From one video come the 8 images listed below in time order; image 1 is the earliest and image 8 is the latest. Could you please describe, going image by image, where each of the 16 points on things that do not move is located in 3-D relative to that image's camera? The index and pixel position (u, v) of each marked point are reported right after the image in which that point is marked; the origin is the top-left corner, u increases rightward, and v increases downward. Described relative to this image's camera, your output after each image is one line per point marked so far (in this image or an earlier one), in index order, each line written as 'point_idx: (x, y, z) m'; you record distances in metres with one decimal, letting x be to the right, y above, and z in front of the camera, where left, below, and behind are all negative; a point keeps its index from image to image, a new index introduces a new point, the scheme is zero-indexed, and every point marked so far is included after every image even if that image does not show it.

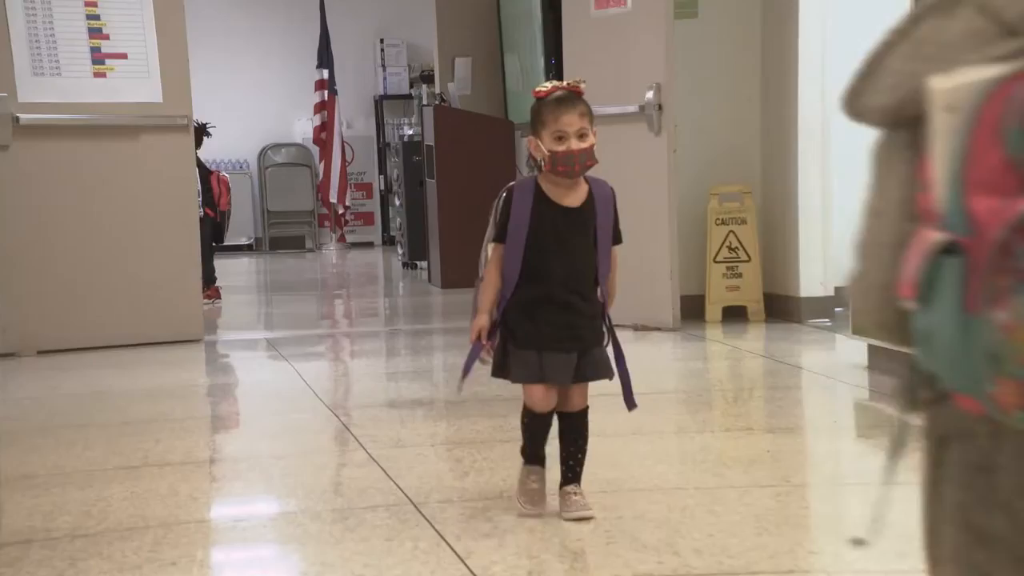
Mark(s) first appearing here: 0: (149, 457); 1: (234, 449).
0: (-1.2, -0.5, +2.6) m
1: (-0.9, -0.5, +2.7) m
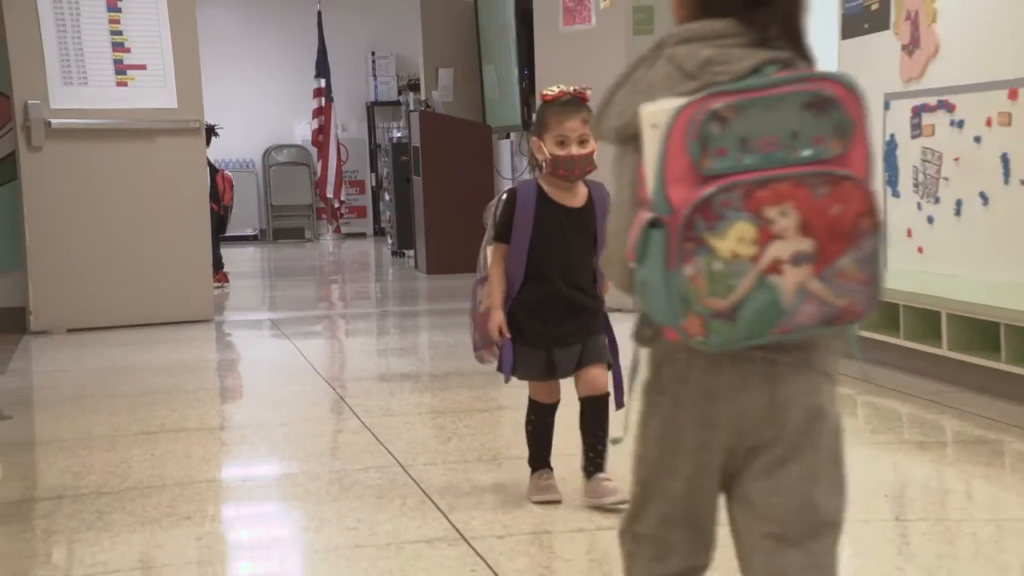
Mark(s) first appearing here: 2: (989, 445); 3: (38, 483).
0: (-1.3, -0.5, +2.9) m
1: (-1.0, -0.5, +2.9) m
2: (+1.5, -0.5, +2.5) m
3: (-1.5, -0.6, +2.5) m
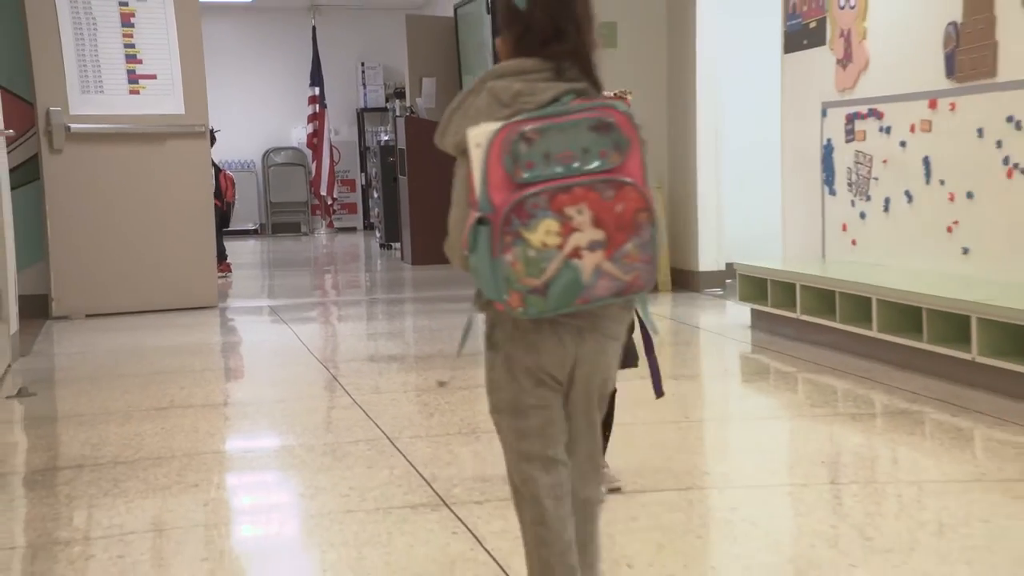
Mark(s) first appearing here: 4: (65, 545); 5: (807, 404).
0: (-1.3, -0.4, +3.1) m
1: (-1.1, -0.4, +3.2) m
2: (+1.4, -0.5, +2.8) m
3: (-1.5, -0.6, +2.7) m
4: (-1.3, -0.8, +2.2) m
5: (+1.1, -0.4, +2.9) m
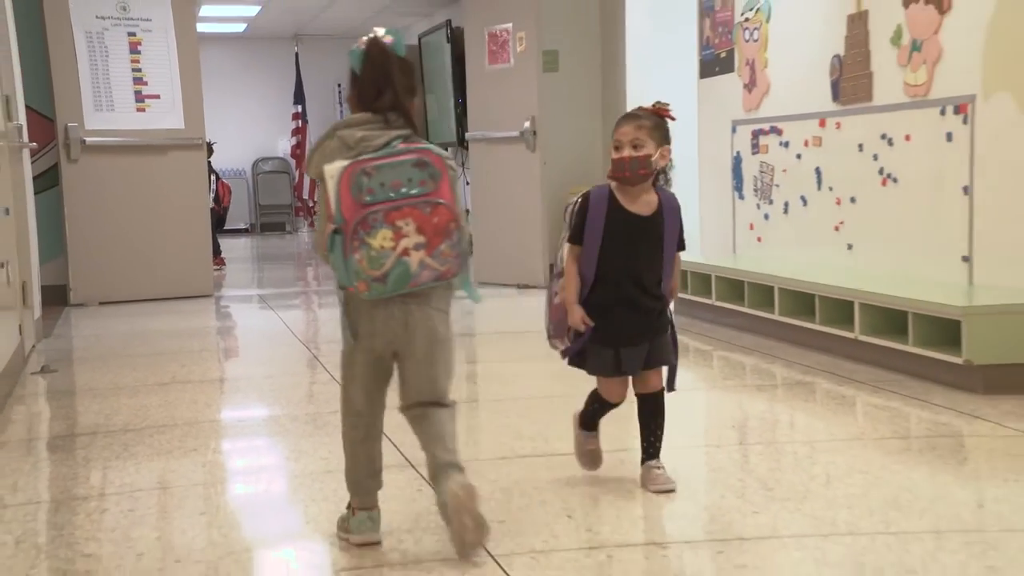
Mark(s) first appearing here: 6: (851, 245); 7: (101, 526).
0: (-1.5, -0.4, +3.5) m
1: (-1.3, -0.4, +3.6) m
2: (+1.2, -0.4, +3.2) m
3: (-1.7, -0.5, +3.1) m
4: (-1.5, -0.7, +2.6) m
5: (+0.9, -0.4, +3.4) m
6: (+1.5, +0.2, +3.6) m
7: (-1.3, -0.8, +2.5) m
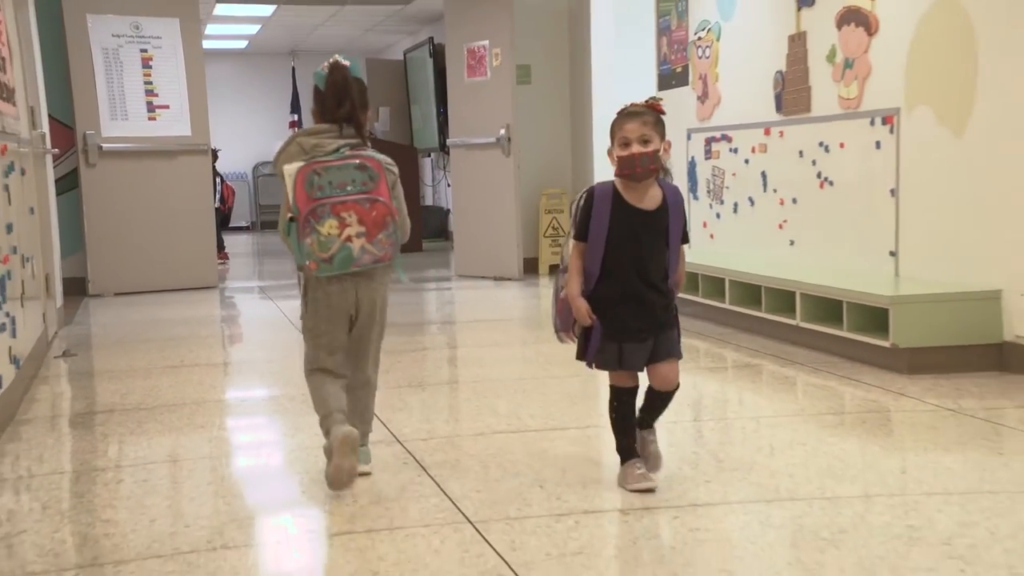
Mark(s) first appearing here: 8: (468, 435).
0: (-1.6, -0.4, +3.9) m
1: (-1.4, -0.4, +3.9) m
2: (+1.1, -0.4, +3.6) m
3: (-1.8, -0.5, +3.4) m
4: (-1.5, -0.7, +3.0) m
5: (+0.8, -0.4, +3.8) m
6: (+1.4, +0.2, +3.9) m
7: (-1.4, -0.8, +2.8) m
8: (-0.2, -0.6, +3.3) m
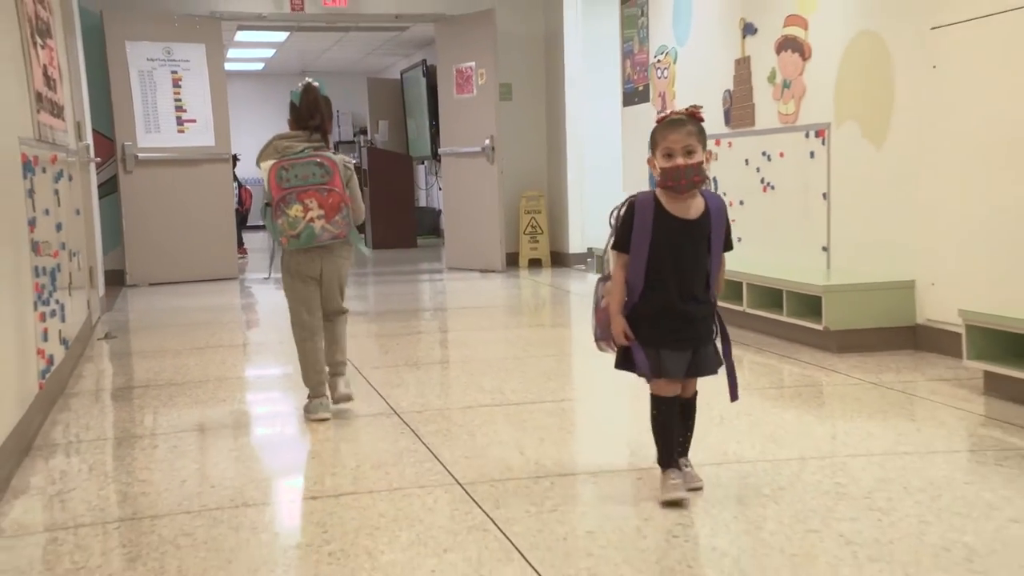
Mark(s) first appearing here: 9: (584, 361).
0: (-1.7, -0.3, +4.3) m
1: (-1.5, -0.3, +4.4) m
2: (+1.0, -0.3, +4.1) m
3: (-1.9, -0.5, +3.9) m
4: (-1.6, -0.7, +3.5) m
5: (+0.7, -0.3, +4.3) m
6: (+1.3, +0.3, +4.4) m
7: (-1.5, -0.7, +3.3) m
8: (-0.3, -0.6, +3.8) m
9: (+0.4, -0.4, +4.5) m
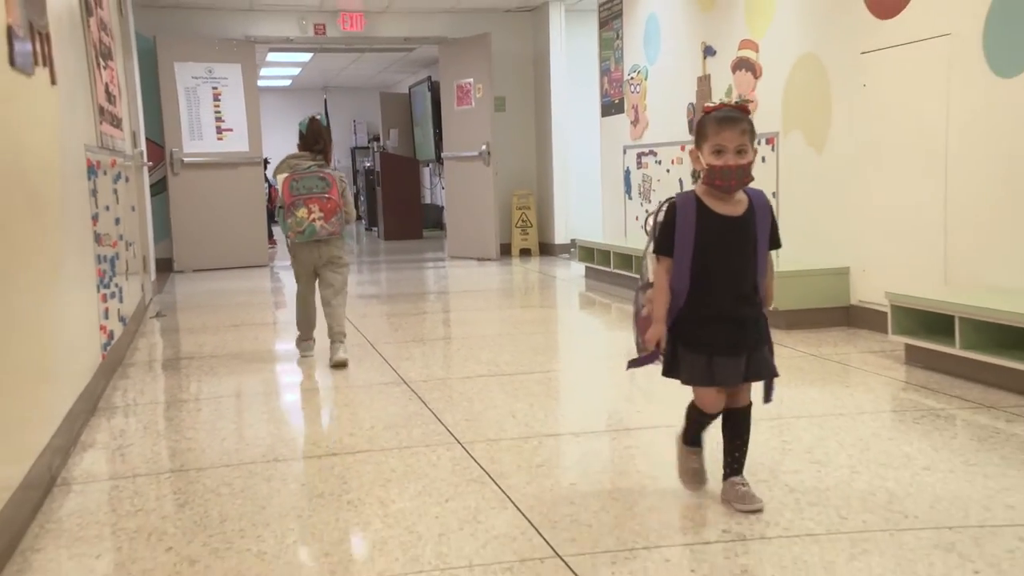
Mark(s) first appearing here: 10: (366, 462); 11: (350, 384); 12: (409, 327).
0: (-1.8, -0.2, +4.9) m
1: (-1.5, -0.2, +5.0) m
2: (+1.0, -0.2, +4.7) m
3: (-1.9, -0.4, +4.5) m
4: (-1.7, -0.6, +4.1) m
5: (+0.7, -0.2, +4.9) m
6: (+1.3, +0.4, +5.1) m
7: (-1.6, -0.6, +3.9) m
8: (-0.3, -0.5, +4.4) m
9: (+0.4, -0.3, +5.1) m
10: (-0.6, -0.7, +3.4) m
11: (-0.9, -0.5, +4.3) m
12: (-0.7, -0.3, +5.4) m
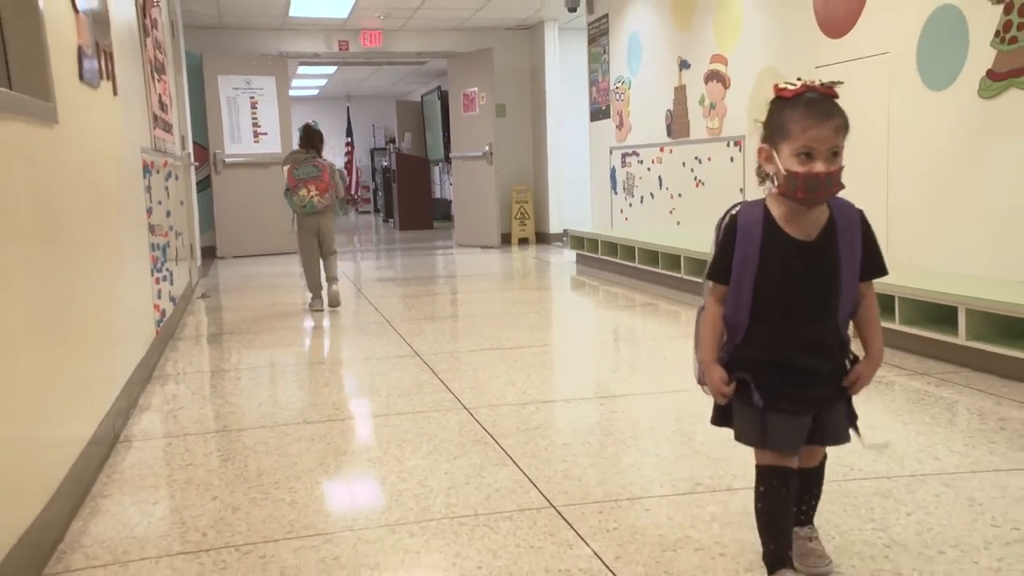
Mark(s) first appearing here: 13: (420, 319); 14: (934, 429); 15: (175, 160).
0: (-1.8, -0.1, +5.6) m
1: (-1.5, -0.1, +5.7) m
2: (+1.0, -0.1, +5.3) m
3: (-1.9, -0.3, +5.1) m
4: (-1.7, -0.5, +4.7) m
5: (+0.7, -0.1, +5.5) m
6: (+1.3, +0.5, +5.7) m
7: (-1.6, -0.5, +4.6) m
8: (-0.3, -0.4, +5.1) m
9: (+0.4, -0.2, +5.7) m
10: (-0.6, -0.7, +4.1) m
11: (-0.9, -0.4, +4.9) m
12: (-0.7, -0.2, +6.0) m
13: (-0.7, -0.2, +5.7) m
14: (+1.9, -0.6, +3.6) m
15: (-2.3, +0.9, +5.2) m
